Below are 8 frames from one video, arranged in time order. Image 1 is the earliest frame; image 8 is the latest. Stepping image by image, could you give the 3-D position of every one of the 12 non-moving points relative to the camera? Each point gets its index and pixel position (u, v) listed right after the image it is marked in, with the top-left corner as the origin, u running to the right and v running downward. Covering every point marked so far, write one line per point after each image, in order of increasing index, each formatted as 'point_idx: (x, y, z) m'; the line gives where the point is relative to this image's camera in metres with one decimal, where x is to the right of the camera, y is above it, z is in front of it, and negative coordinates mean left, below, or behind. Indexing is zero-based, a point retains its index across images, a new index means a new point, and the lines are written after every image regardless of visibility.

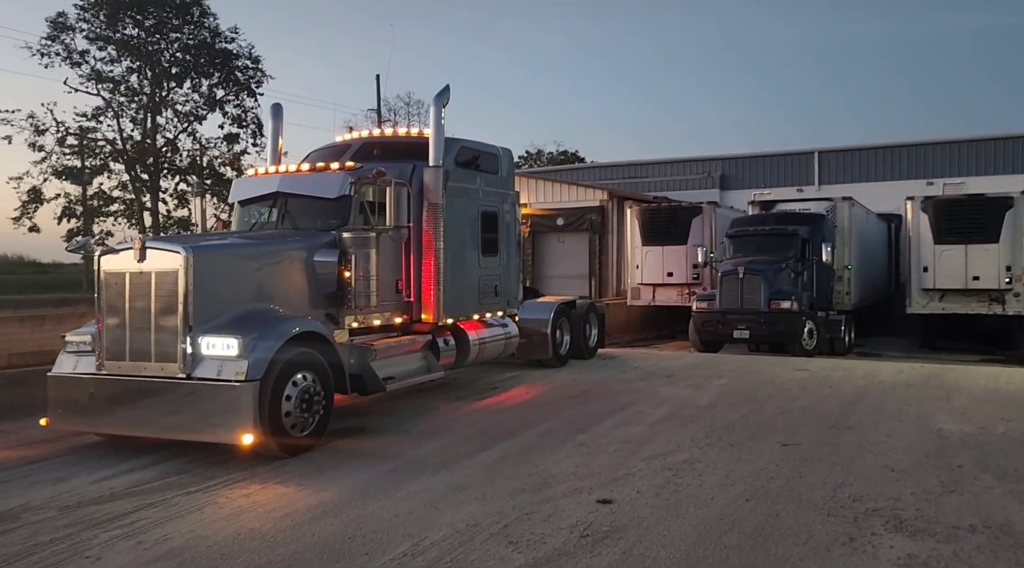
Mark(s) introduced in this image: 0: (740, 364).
0: (+3.6, -1.3, +13.2) m
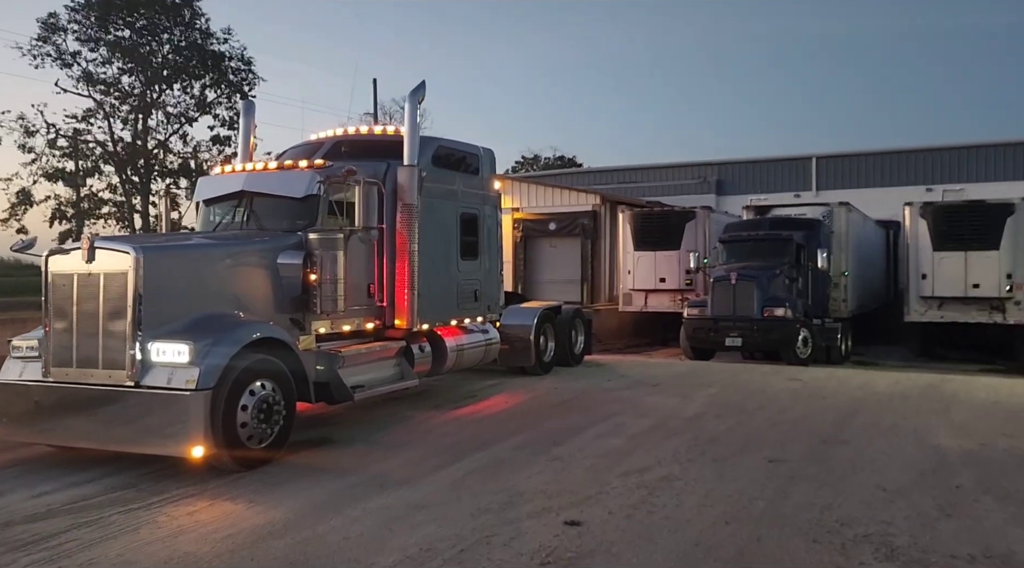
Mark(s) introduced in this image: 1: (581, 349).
0: (+3.3, -1.4, +12.8) m
1: (+1.2, -1.1, +14.1) m
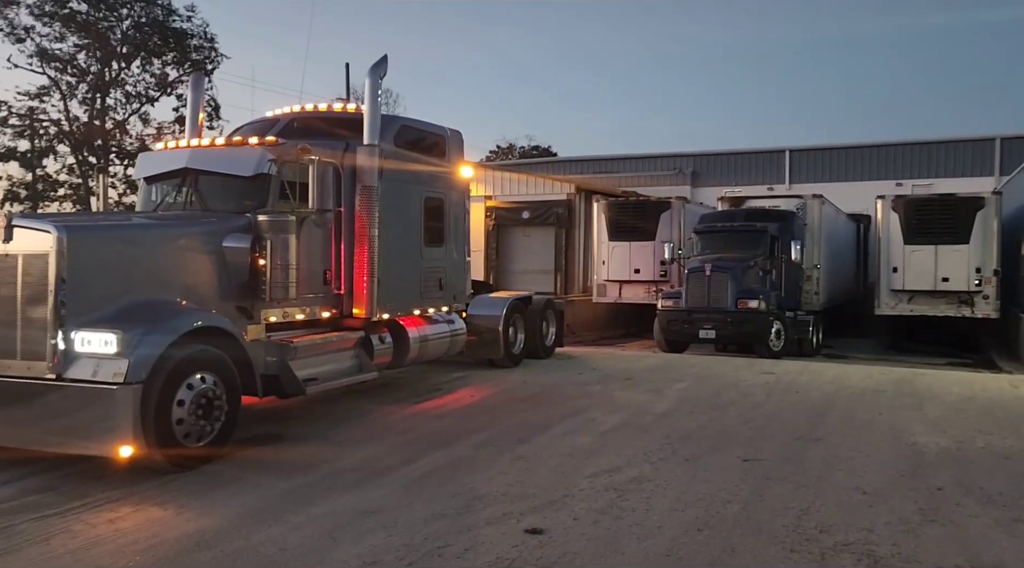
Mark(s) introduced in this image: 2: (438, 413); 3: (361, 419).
0: (+2.8, -1.2, +12.4) m
1: (+0.6, -0.9, +13.7) m
2: (-0.8, -1.4, +9.0) m
3: (-1.6, -1.4, +8.6) m
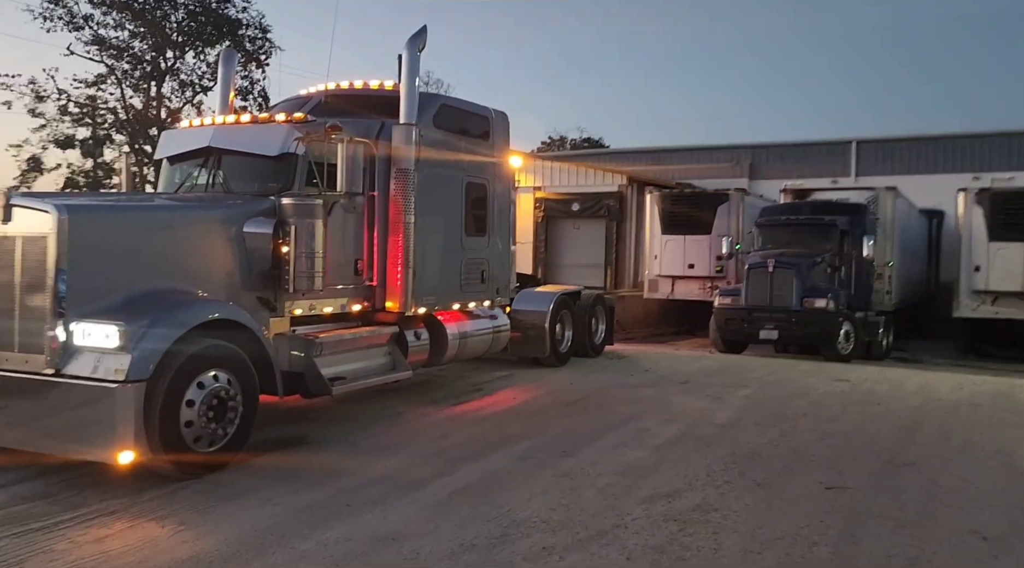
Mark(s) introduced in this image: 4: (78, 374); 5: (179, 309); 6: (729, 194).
0: (+3.5, -1.2, +11.5) m
1: (+1.4, -0.8, +12.9) m
2: (-0.3, -1.3, +8.3) m
3: (-1.1, -1.3, +7.9) m
4: (-2.8, -0.6, +5.4) m
5: (-2.3, -0.2, +5.9) m
6: (+5.0, +2.1, +19.4) m
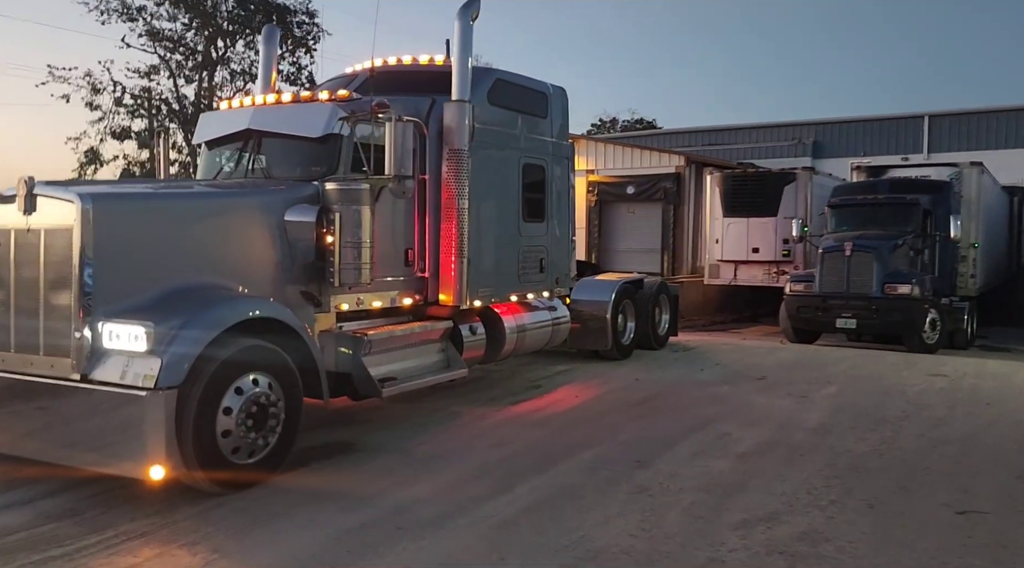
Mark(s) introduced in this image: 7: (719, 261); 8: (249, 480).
0: (+4.3, -1.0, +10.6) m
1: (+2.2, -0.7, +12.1) m
2: (+0.3, -1.2, +7.6) m
3: (-0.6, -1.2, +7.3) m
4: (-2.4, -0.6, +4.9) m
5: (-1.9, -0.1, +5.3) m
6: (+6.2, +2.4, +18.3) m
7: (+4.8, +0.5, +19.3) m
8: (-1.7, -1.3, +5.4) m
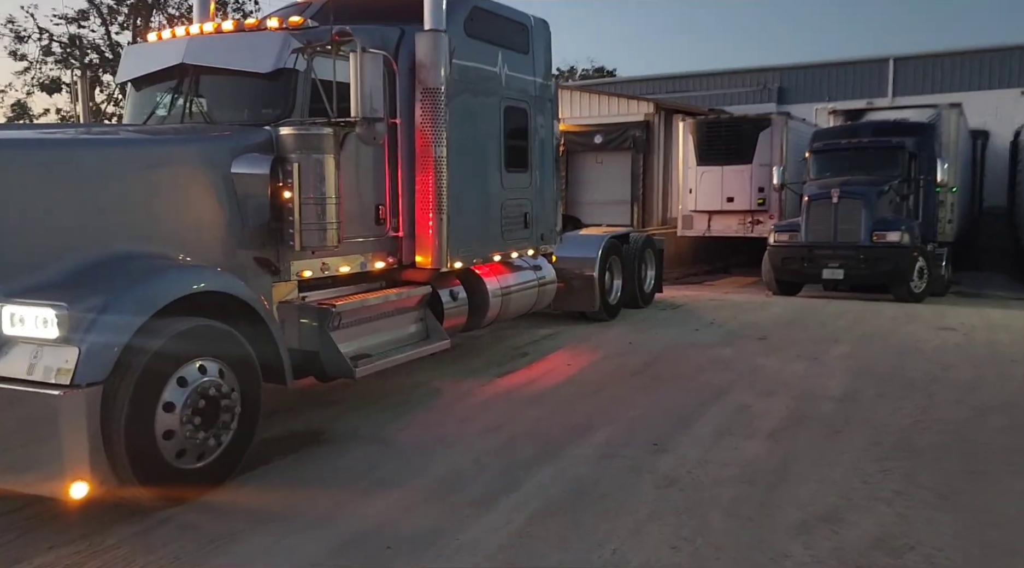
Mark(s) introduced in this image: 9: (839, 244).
0: (+4.0, -0.4, +9.9) m
1: (+1.9, 0.0, +11.3) m
2: (+0.2, -0.9, +6.8) m
3: (-0.6, -0.9, +6.4) m
4: (-2.4, -0.4, +3.9) m
5: (-1.9, 0.0, +4.3) m
6: (+5.5, +3.5, +17.6) m
7: (+4.1, +1.6, +18.5) m
8: (-1.7, -1.1, +4.5) m
9: (+5.3, +0.7, +13.5) m
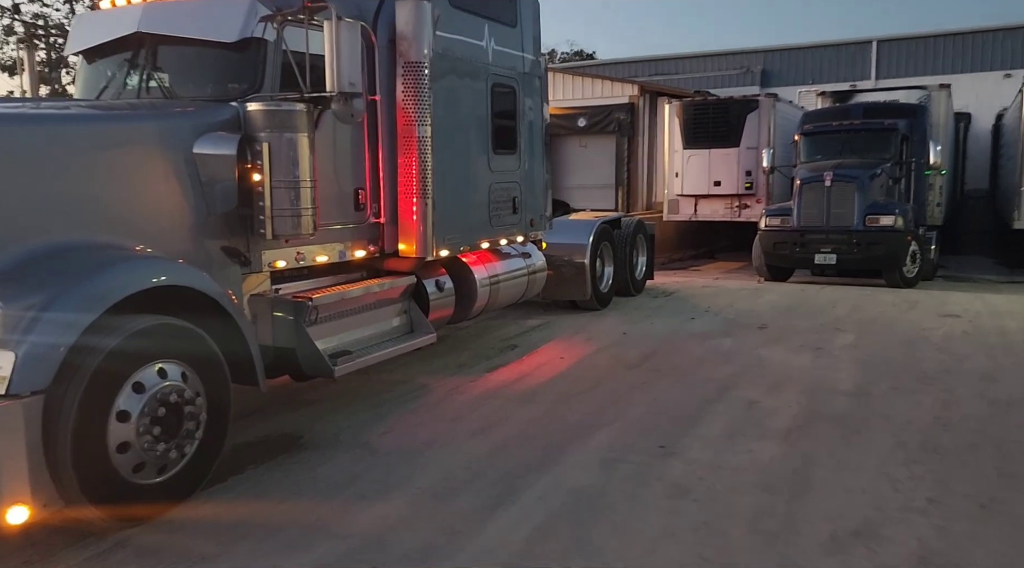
0: (+3.9, -0.3, +9.6) m
1: (+1.7, +0.1, +10.9) m
2: (+0.1, -0.8, +6.4) m
3: (-0.7, -0.8, +6.0) m
4: (-2.4, -0.4, +3.4) m
5: (-1.9, 0.0, +3.8) m
6: (+5.1, +3.8, +17.2) m
7: (+3.7, +1.9, +18.1) m
8: (-1.7, -1.1, +4.0) m
9: (+5.0, +0.9, +13.2) m
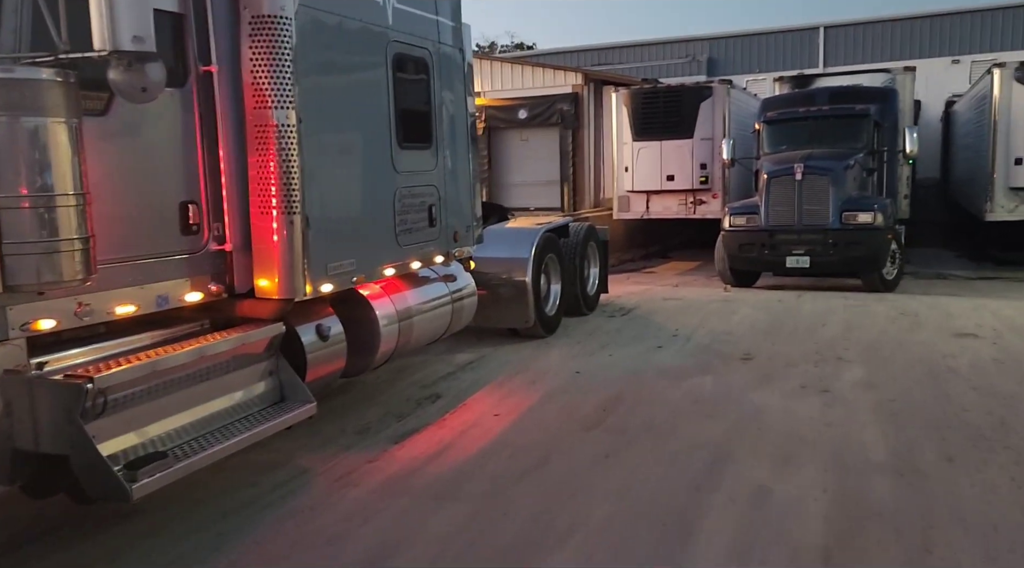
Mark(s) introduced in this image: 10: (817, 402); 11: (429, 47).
0: (+3.2, -0.4, +8.0) m
1: (+0.9, 0.0, +9.2) m
2: (-0.4, -1.0, +4.6) m
3: (-1.1, -1.1, +4.2) m
4: (-2.6, -0.7, +1.5) m
5: (-2.2, -0.3, +1.9) m
6: (+3.8, +3.7, +15.7) m
7: (+2.4, +1.8, +16.5) m
8: (-2.0, -1.4, +2.1) m
9: (+4.1, +0.8, +11.7) m
10: (+2.0, -0.8, +5.5) m
11: (-0.6, +1.7, +5.7) m
